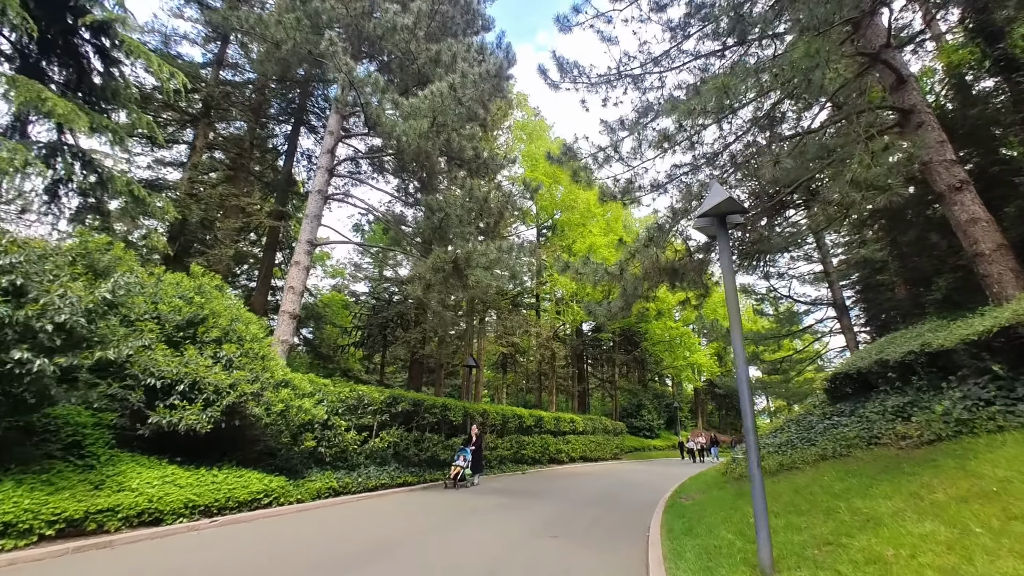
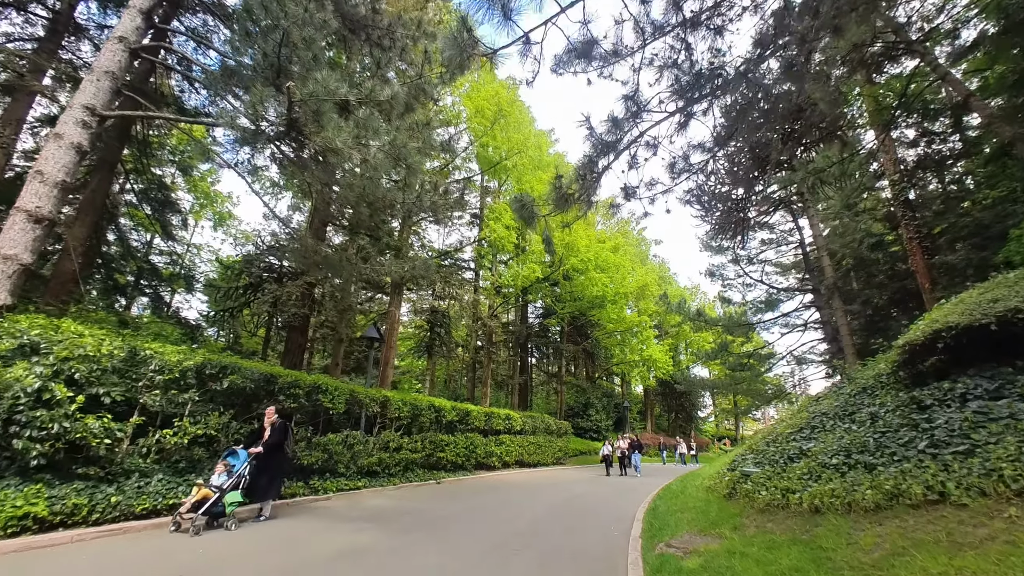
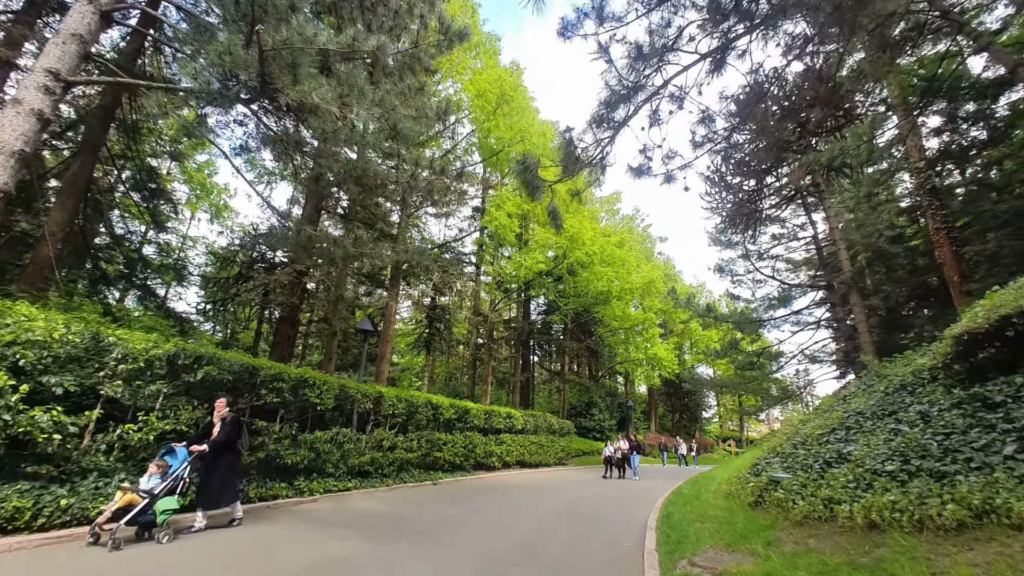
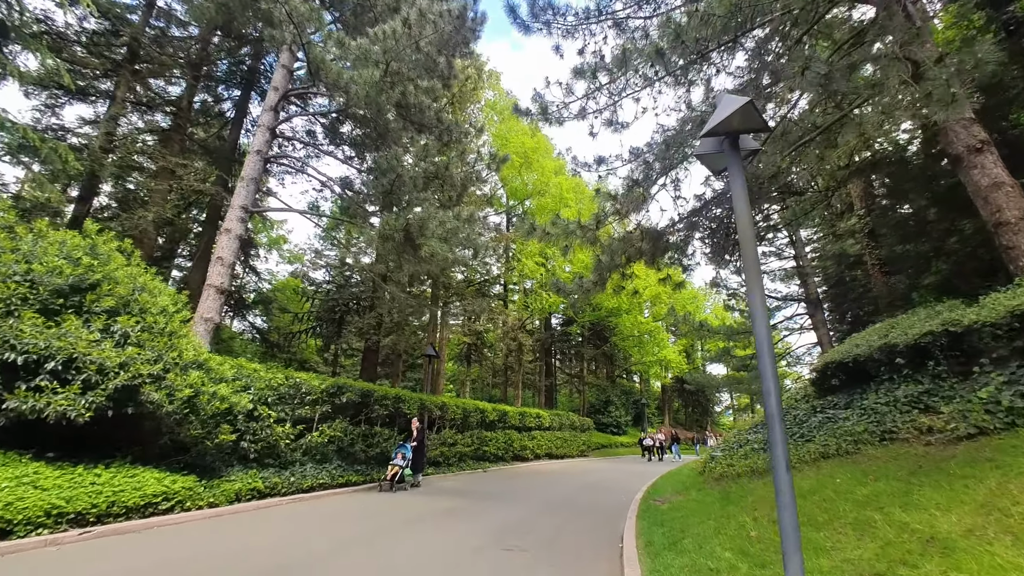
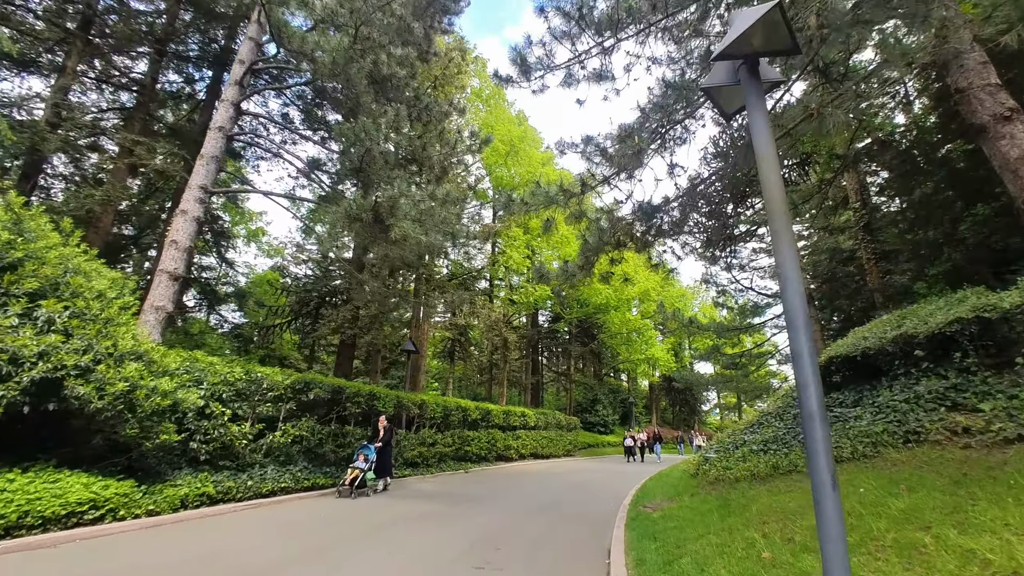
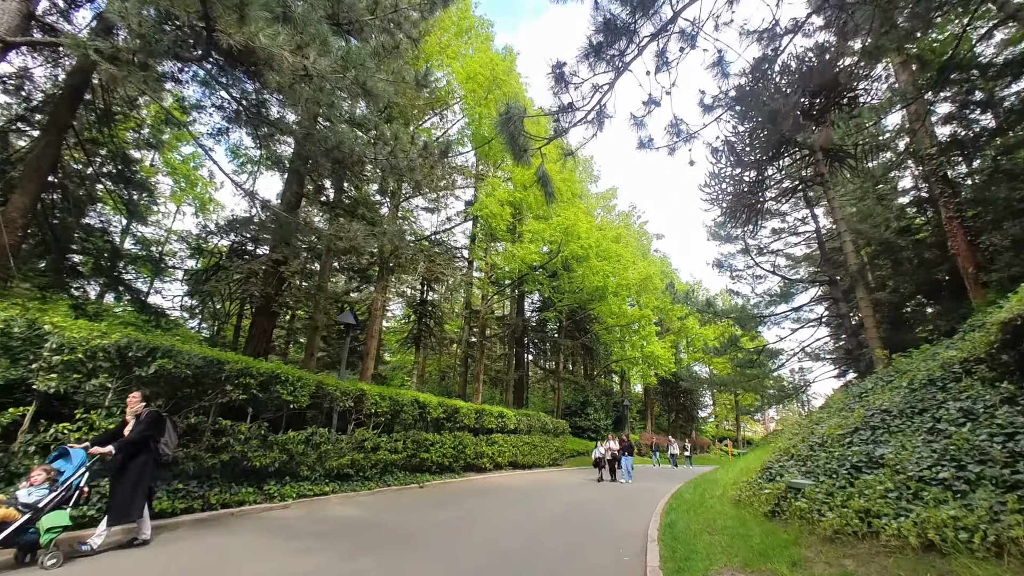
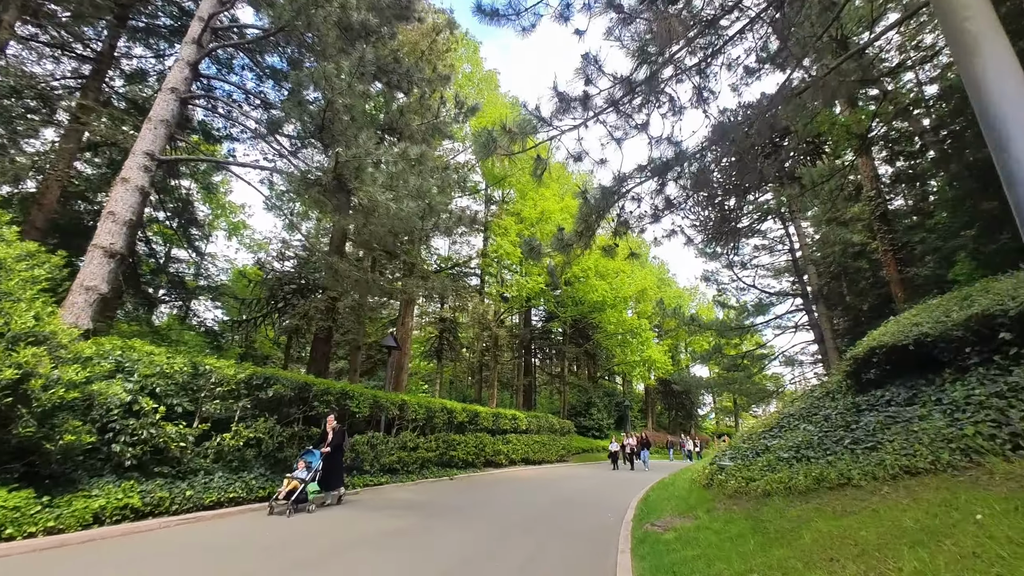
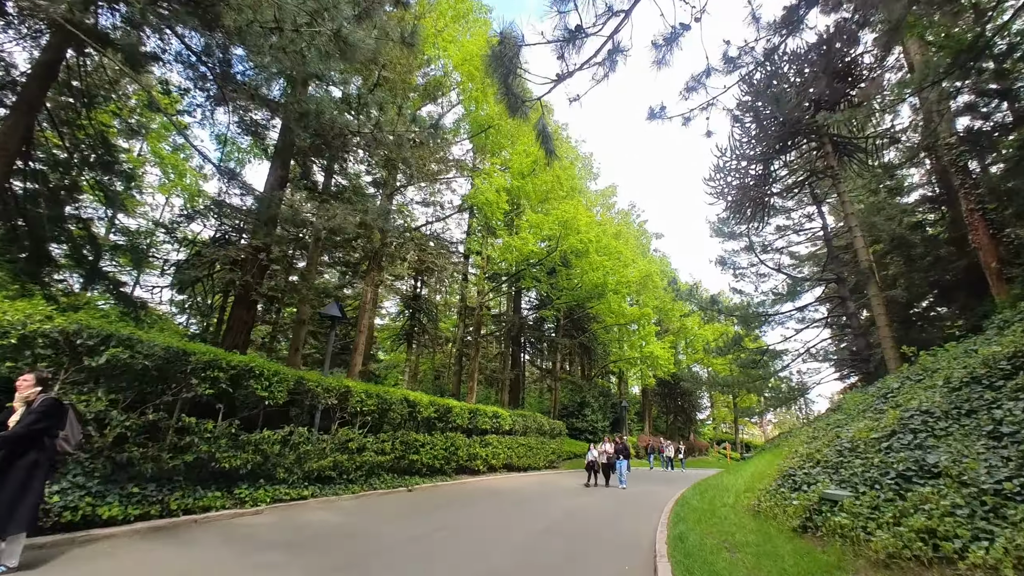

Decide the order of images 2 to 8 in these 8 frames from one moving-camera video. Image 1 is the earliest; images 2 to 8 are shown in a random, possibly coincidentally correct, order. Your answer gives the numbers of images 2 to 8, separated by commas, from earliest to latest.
4, 5, 7, 2, 3, 6, 8
